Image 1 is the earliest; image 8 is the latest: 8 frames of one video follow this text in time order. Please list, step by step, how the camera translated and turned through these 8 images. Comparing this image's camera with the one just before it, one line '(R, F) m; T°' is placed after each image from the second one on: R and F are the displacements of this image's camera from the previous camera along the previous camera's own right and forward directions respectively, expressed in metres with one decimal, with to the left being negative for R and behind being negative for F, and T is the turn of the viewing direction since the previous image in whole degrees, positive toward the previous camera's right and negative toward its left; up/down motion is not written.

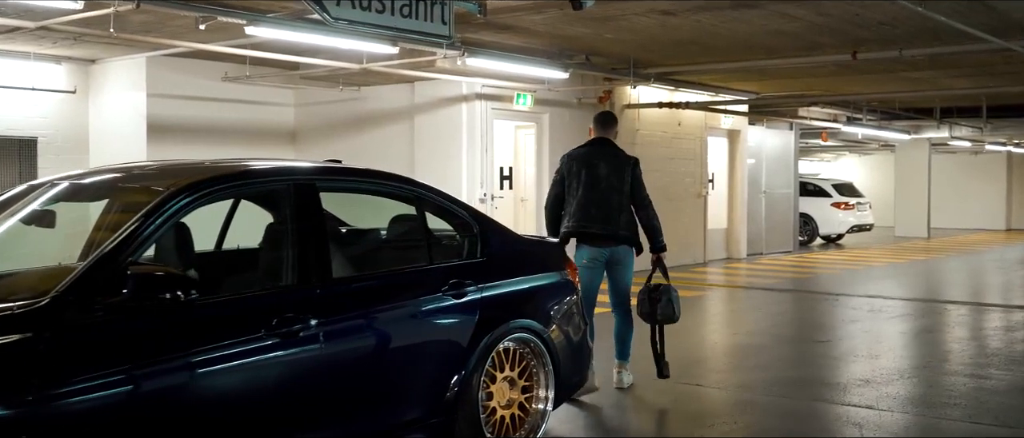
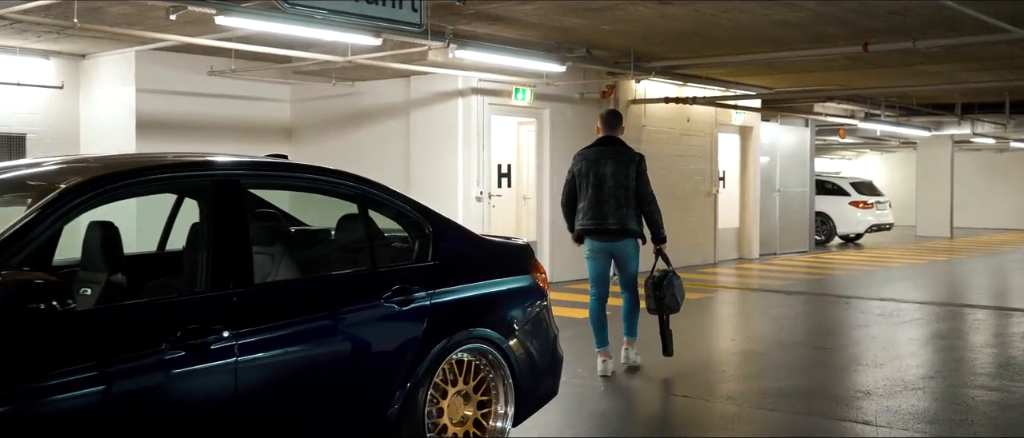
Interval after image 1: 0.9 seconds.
(+0.3, +0.4) m; -1°
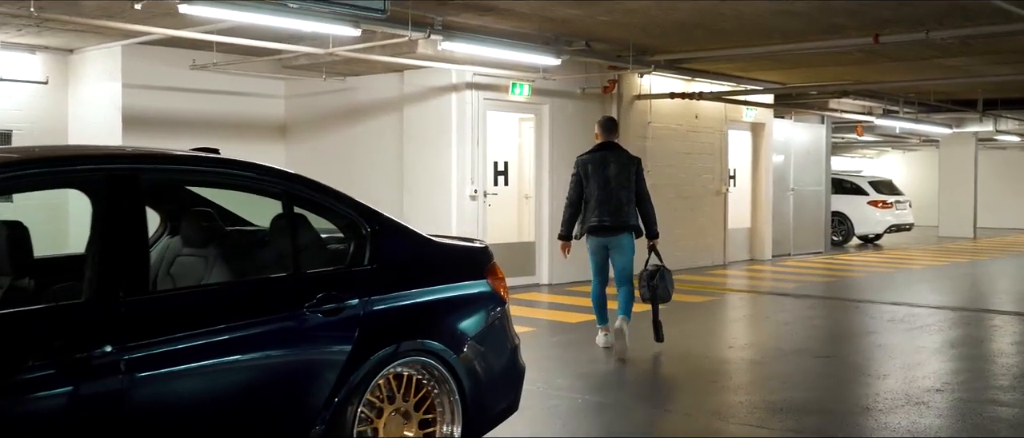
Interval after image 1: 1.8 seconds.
(+0.3, +0.5) m; -1°
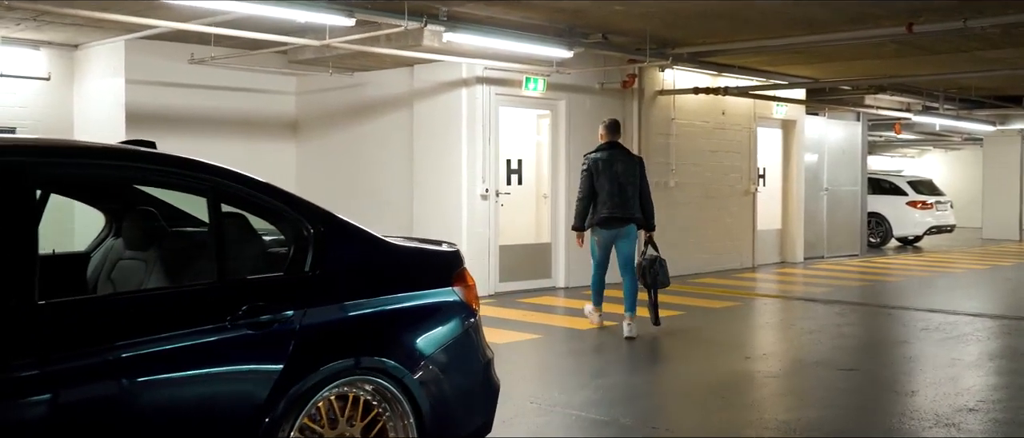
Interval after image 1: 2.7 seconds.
(+0.3, +0.5) m; -2°
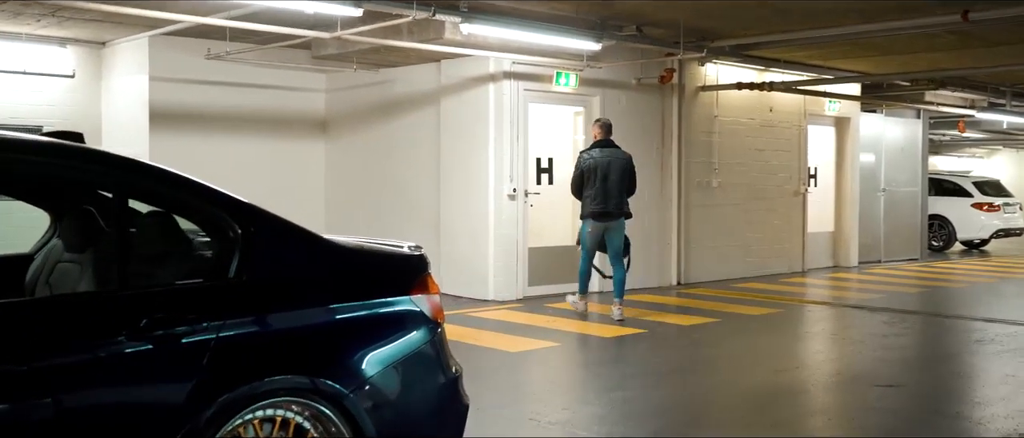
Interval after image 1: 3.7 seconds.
(+0.4, +0.5) m; -4°
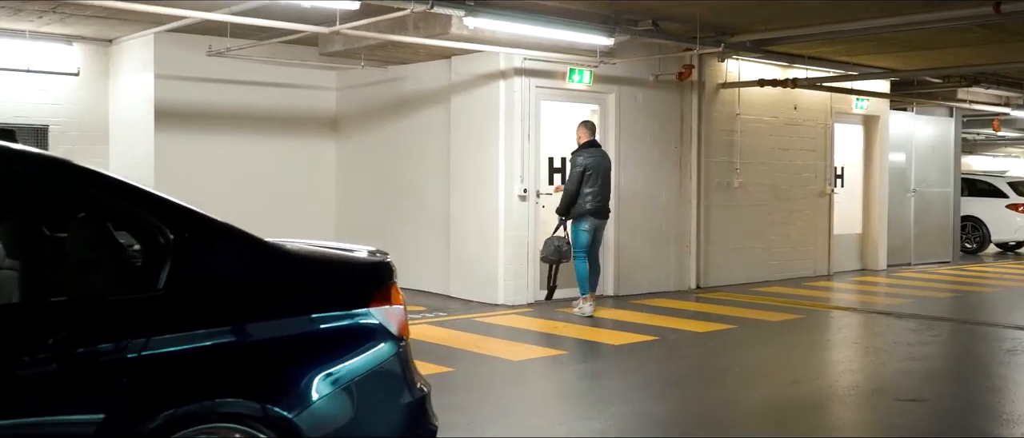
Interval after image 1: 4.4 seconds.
(+0.2, +0.4) m; -2°
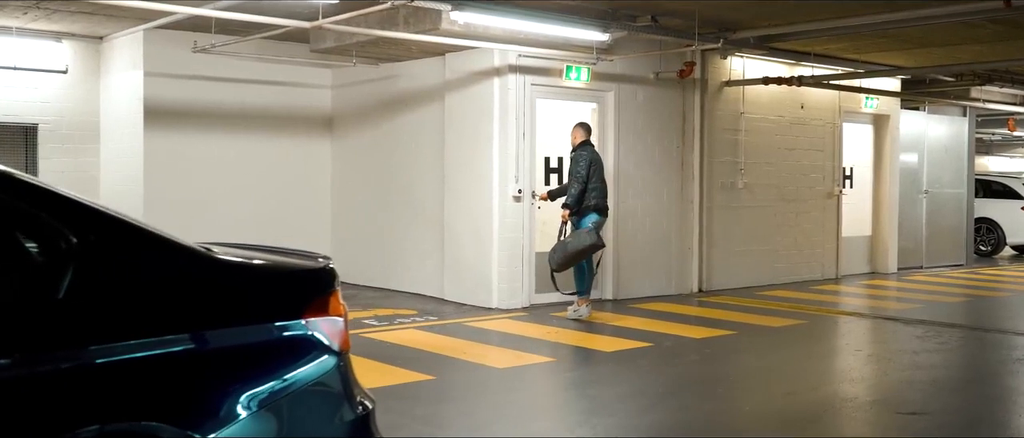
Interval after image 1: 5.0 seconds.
(+0.2, +0.3) m; -1°
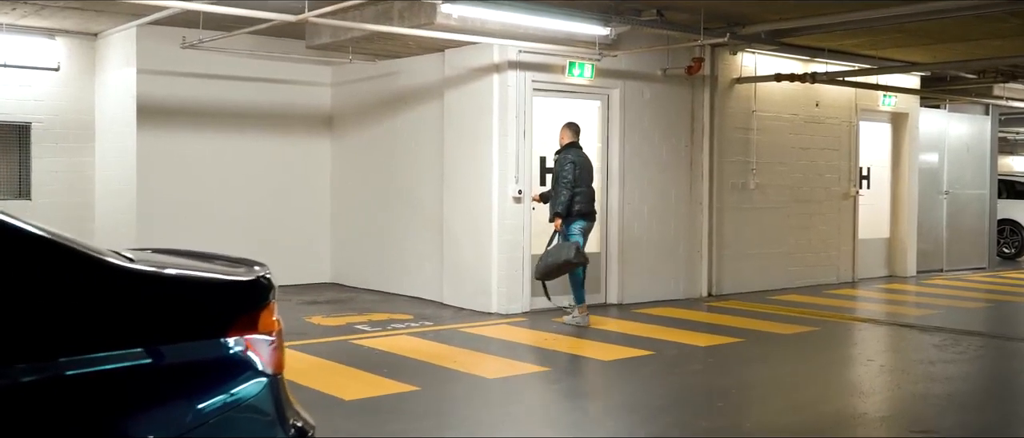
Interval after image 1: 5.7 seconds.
(+0.2, +0.4) m; -1°
